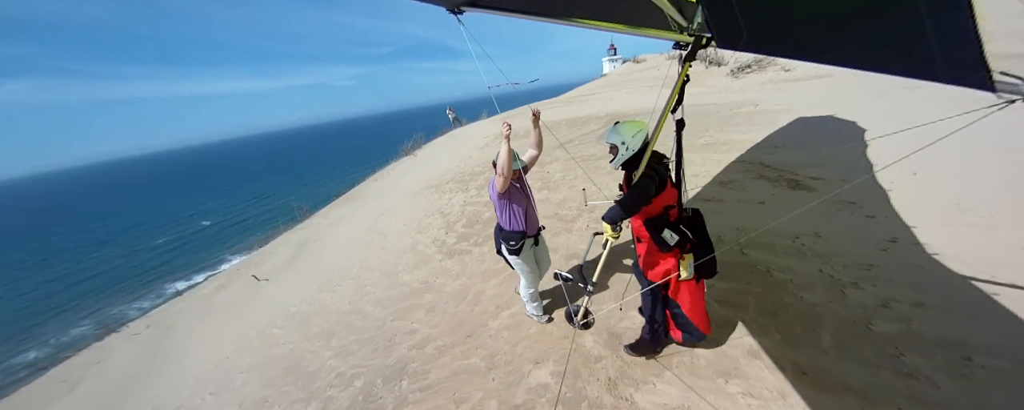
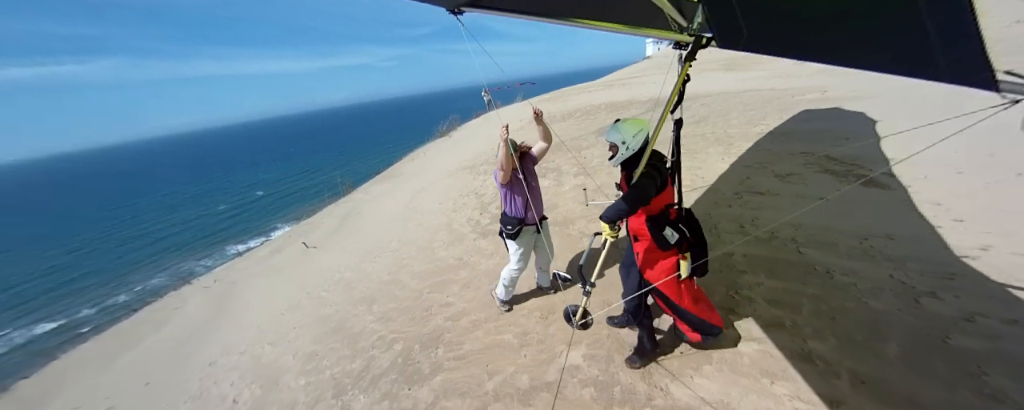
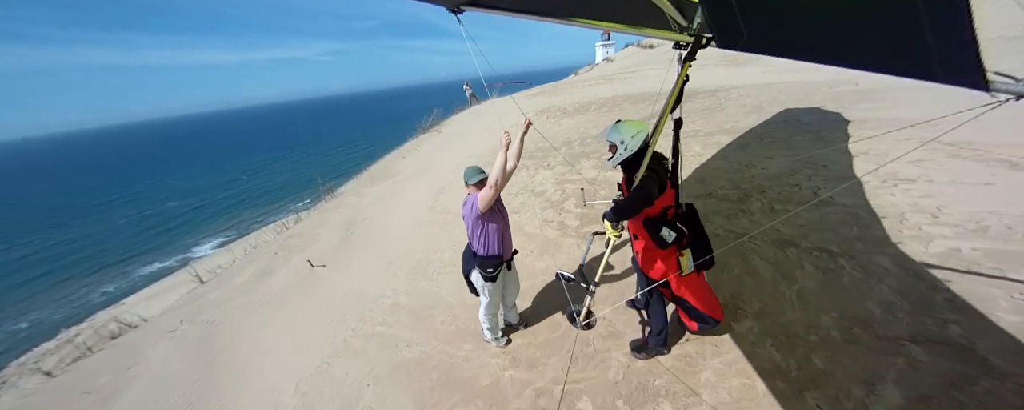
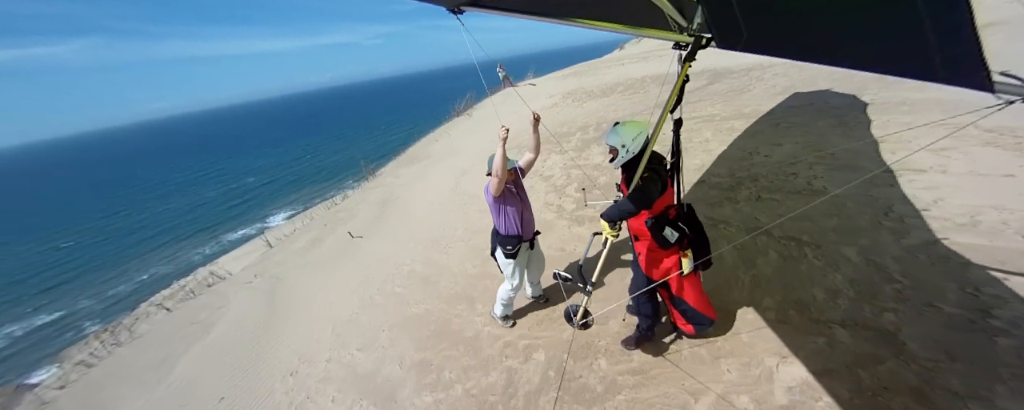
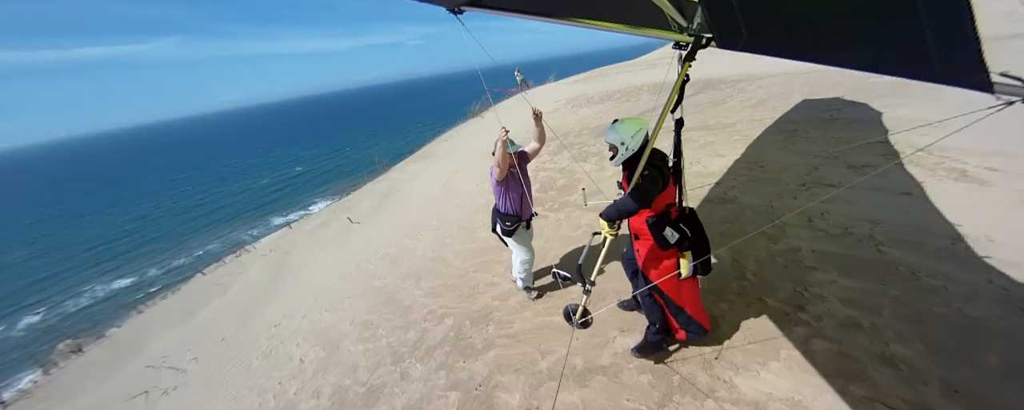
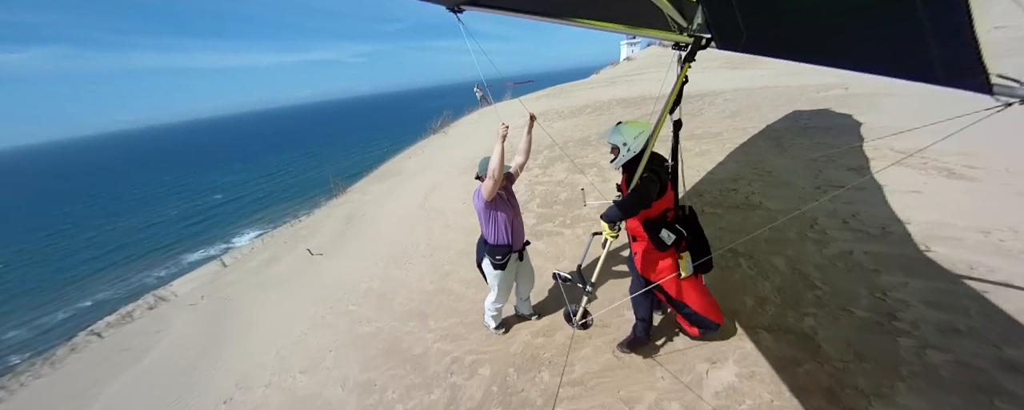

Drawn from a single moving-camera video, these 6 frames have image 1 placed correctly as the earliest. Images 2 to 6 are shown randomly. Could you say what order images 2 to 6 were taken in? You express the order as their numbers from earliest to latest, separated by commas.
2, 5, 6, 4, 3
